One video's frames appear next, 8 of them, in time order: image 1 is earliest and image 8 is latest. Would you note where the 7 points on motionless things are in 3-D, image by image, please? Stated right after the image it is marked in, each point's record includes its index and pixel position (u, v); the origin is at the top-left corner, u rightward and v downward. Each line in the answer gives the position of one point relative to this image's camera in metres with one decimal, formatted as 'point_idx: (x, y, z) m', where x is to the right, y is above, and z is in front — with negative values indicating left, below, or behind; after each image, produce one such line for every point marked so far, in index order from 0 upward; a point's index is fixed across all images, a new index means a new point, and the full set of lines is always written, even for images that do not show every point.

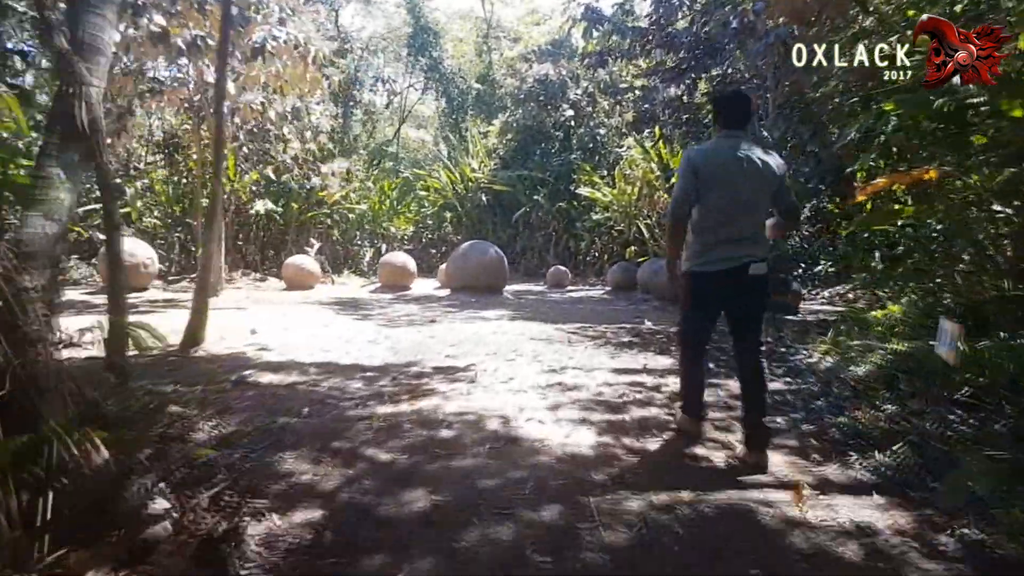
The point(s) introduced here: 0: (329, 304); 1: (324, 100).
0: (-2.9, -0.3, +11.7) m
1: (-4.8, +4.8, +18.7) m
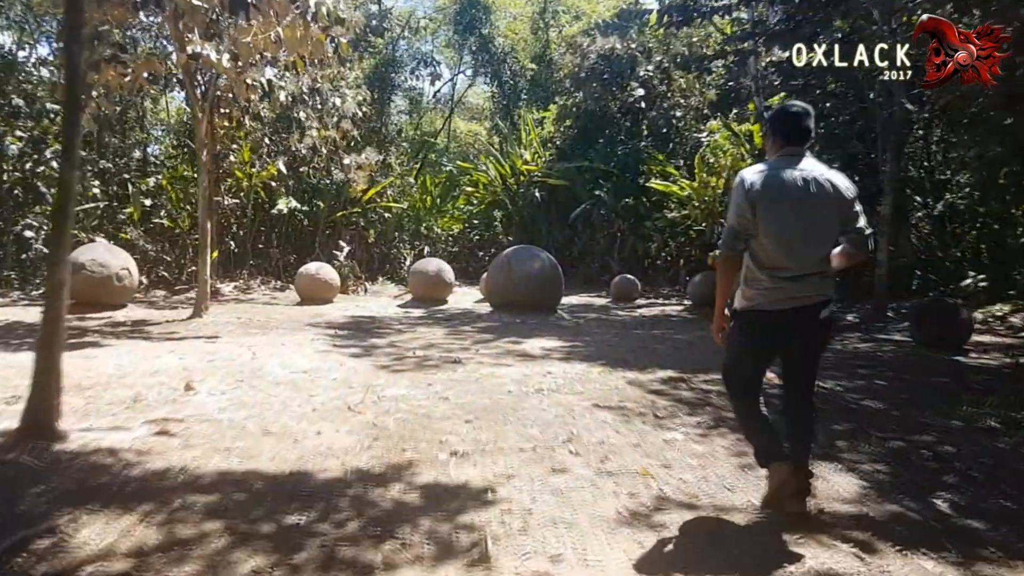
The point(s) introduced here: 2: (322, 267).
0: (-2.2, -0.5, +9.3) m
1: (-3.5, +4.6, +16.4) m
2: (-3.3, +0.4, +12.5) m
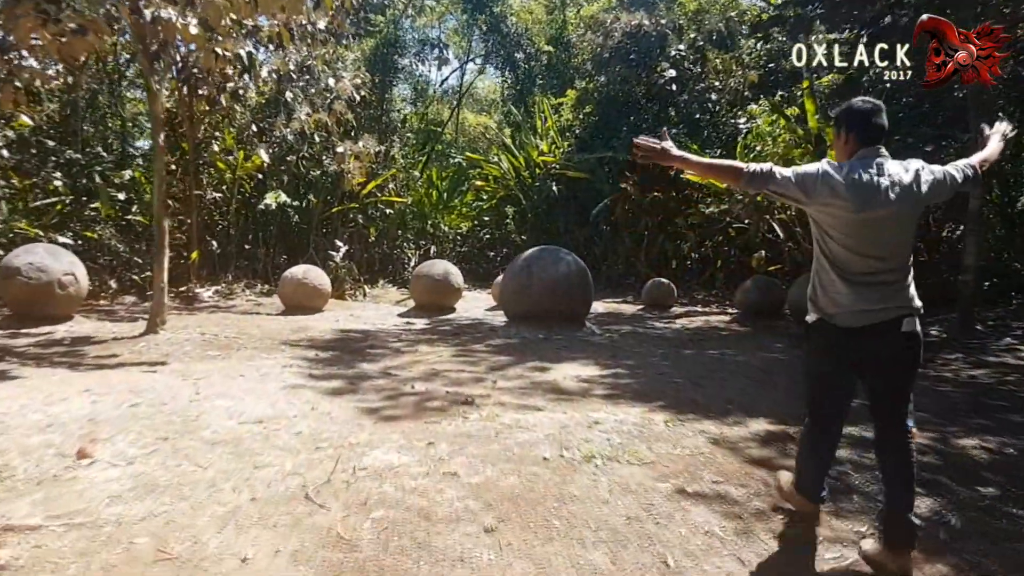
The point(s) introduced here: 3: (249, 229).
0: (-2.0, -0.6, +7.6) m
1: (-3.2, +4.5, +14.7) m
2: (-3.0, +0.3, +10.8) m
3: (-5.1, +1.2, +14.4) m
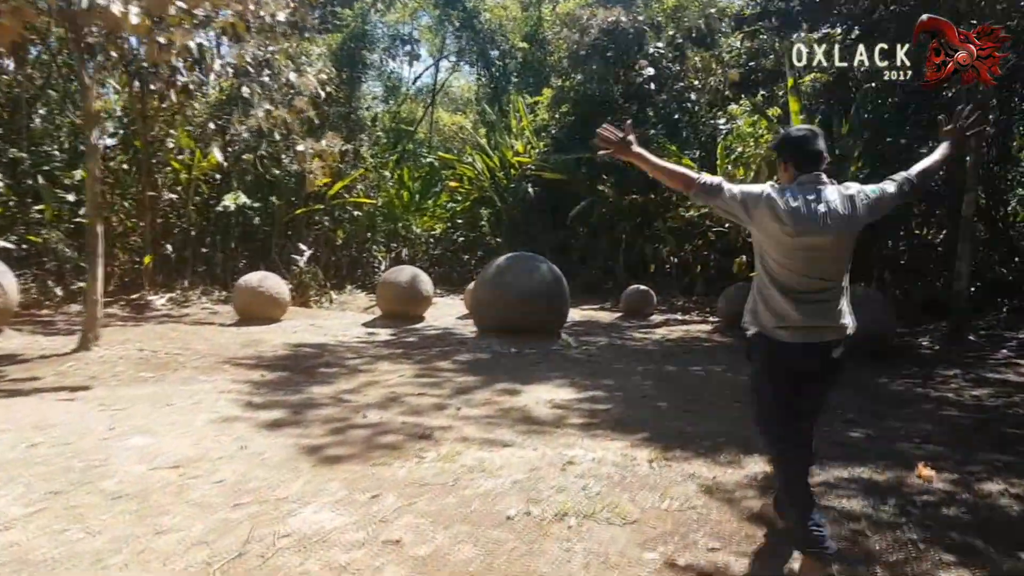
0: (-2.3, -0.7, +6.9) m
1: (-3.7, +4.4, +14.0) m
2: (-3.4, +0.1, +10.1) m
3: (-5.6, +1.1, +13.6) m
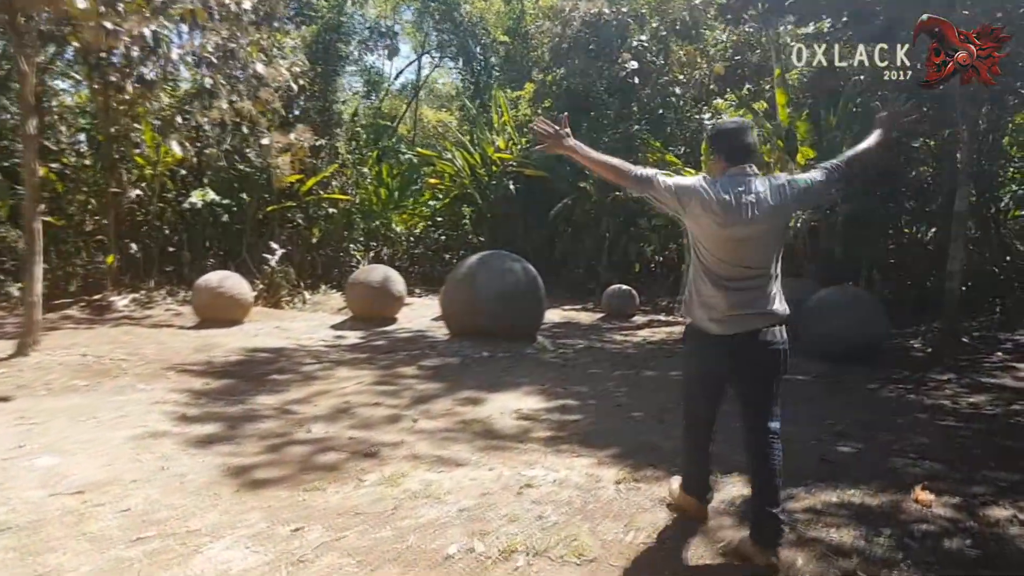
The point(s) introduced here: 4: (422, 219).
0: (-2.6, -0.7, +6.5) m
1: (-4.1, +4.4, +13.5) m
2: (-3.7, +0.1, +9.6) m
3: (-6.0, +1.0, +13.1) m
4: (-1.9, +1.4, +15.2) m
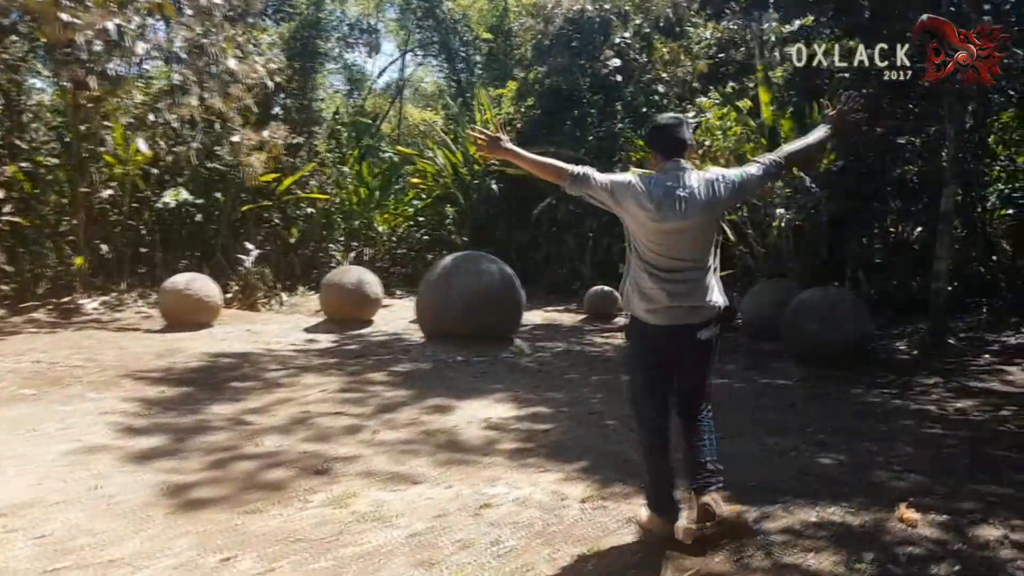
0: (-2.8, -0.8, +6.2) m
1: (-4.5, +4.4, +13.2) m
2: (-4.0, +0.1, +9.3) m
3: (-6.3, +1.0, +12.7) m
4: (-2.3, +1.4, +14.9) m
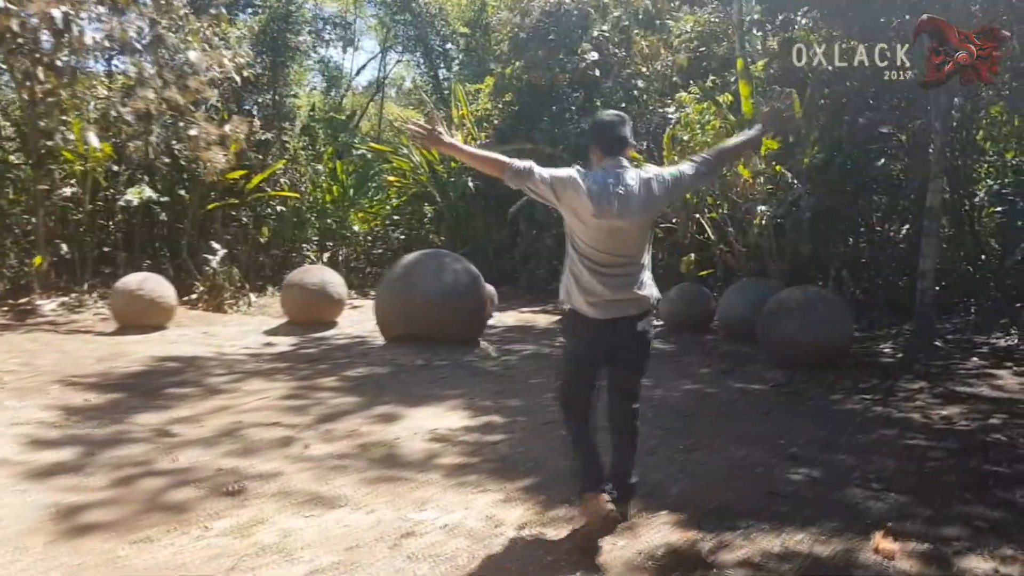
0: (-3.1, -0.8, +5.7) m
1: (-4.9, +4.4, +12.7) m
2: (-4.4, +0.1, +8.8) m
3: (-6.7, +1.0, +12.3) m
4: (-2.7, +1.4, +14.5) m
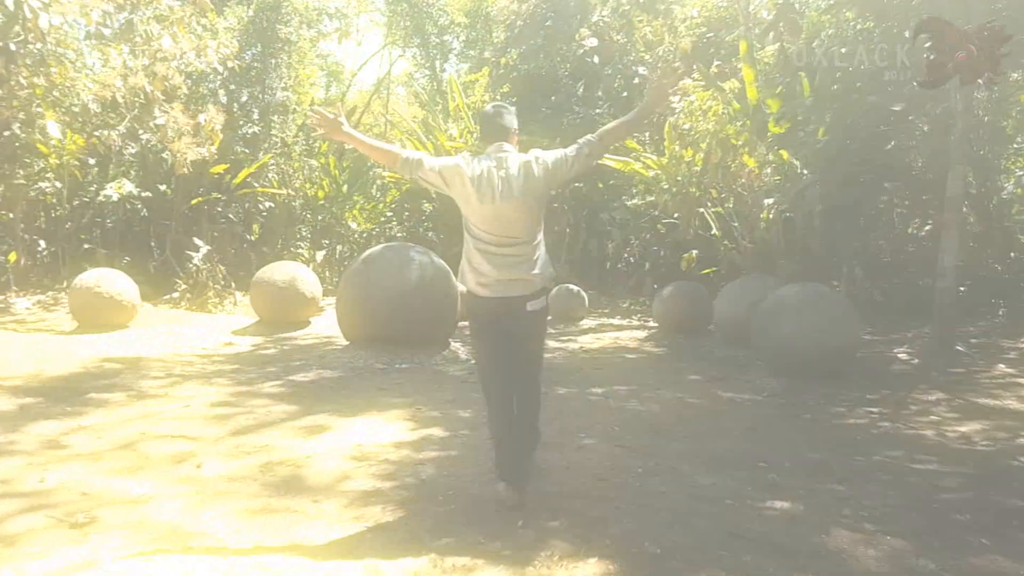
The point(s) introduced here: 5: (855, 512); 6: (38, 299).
0: (-3.4, -0.7, +5.2) m
1: (-4.9, +4.4, +12.3) m
2: (-4.6, +0.1, +8.3) m
3: (-6.8, +1.0, +11.8) m
4: (-2.7, +1.4, +13.9) m
5: (+1.4, -0.9, +3.0) m
6: (-7.1, -0.1, +11.0) m
